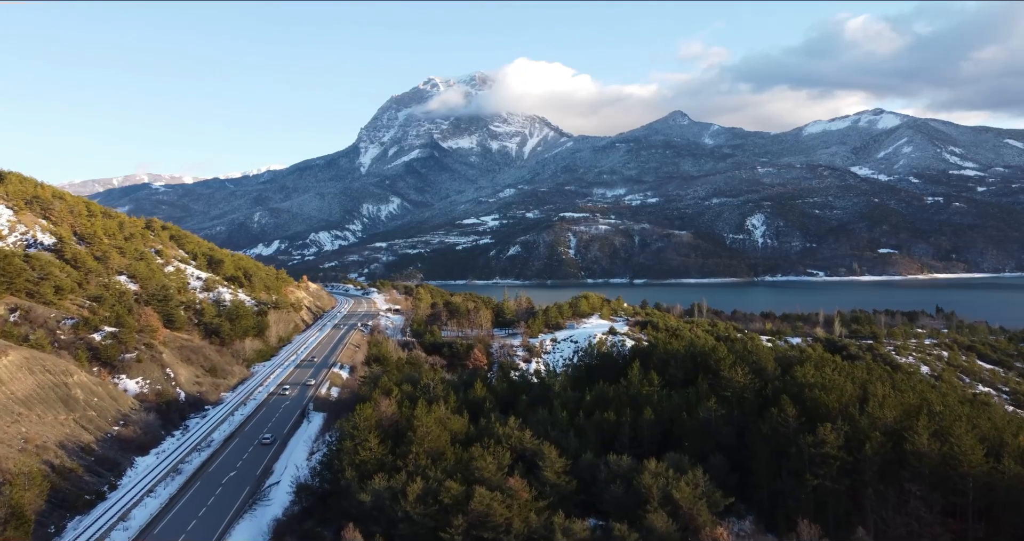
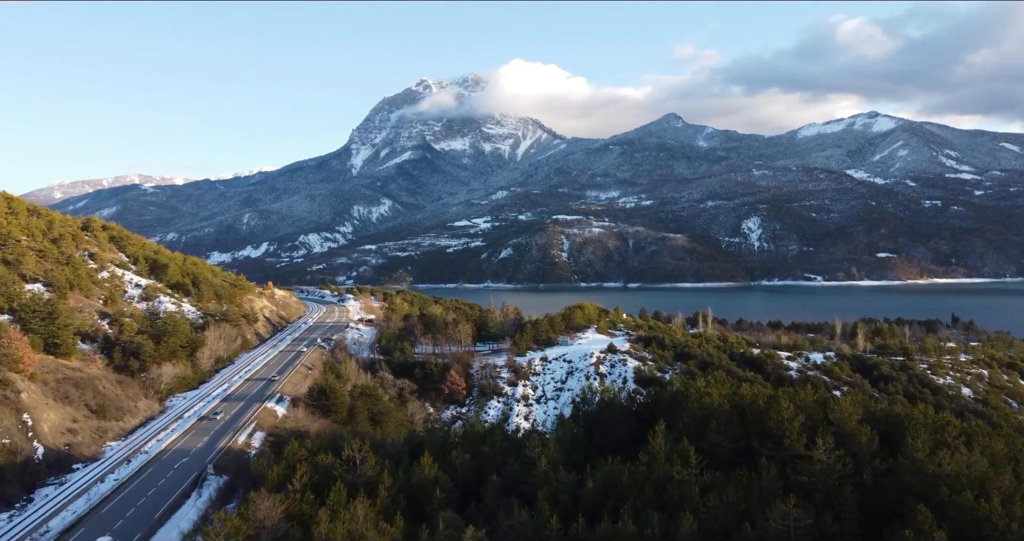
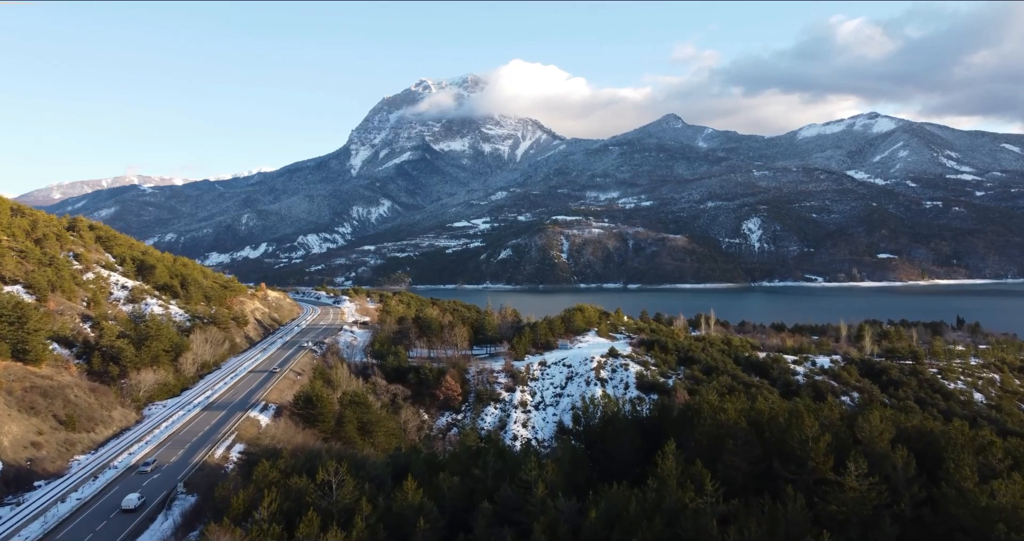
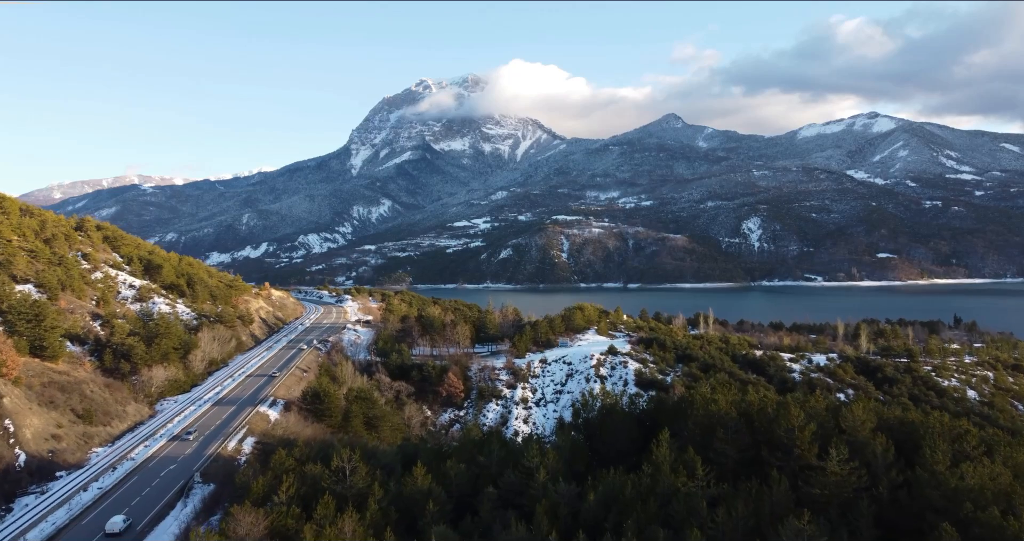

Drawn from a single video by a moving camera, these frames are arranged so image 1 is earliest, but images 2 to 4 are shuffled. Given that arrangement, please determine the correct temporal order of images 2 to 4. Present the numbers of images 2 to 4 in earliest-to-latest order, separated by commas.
2, 4, 3
